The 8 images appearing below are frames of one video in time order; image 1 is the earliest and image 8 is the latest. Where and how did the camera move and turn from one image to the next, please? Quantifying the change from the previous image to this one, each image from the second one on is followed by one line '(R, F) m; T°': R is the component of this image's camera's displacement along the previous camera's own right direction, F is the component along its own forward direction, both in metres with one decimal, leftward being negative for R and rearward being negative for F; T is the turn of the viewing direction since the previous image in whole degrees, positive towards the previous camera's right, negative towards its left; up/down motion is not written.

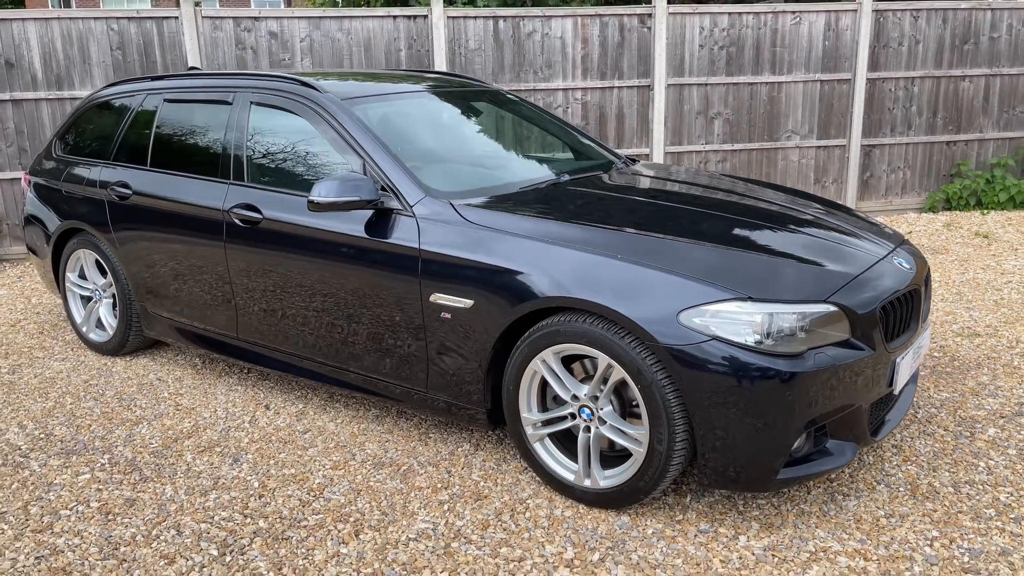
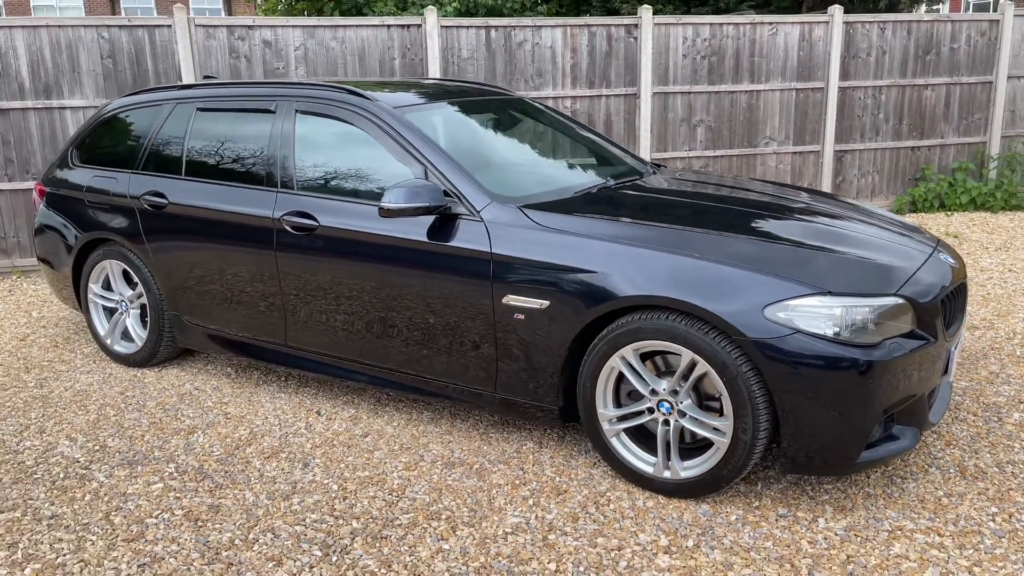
(-0.5, -0.1) m; +4°
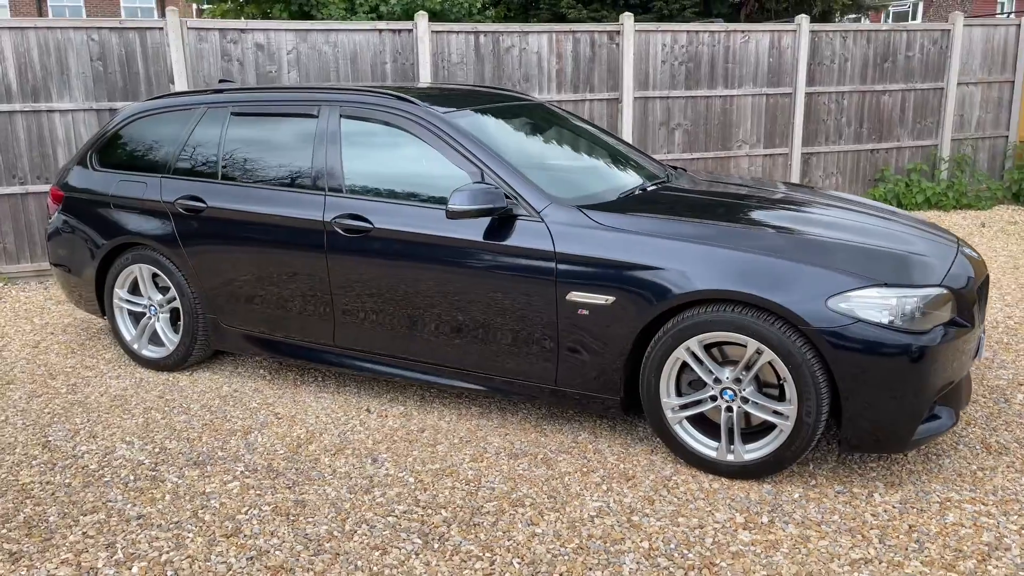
(-0.5, -0.1) m; +4°
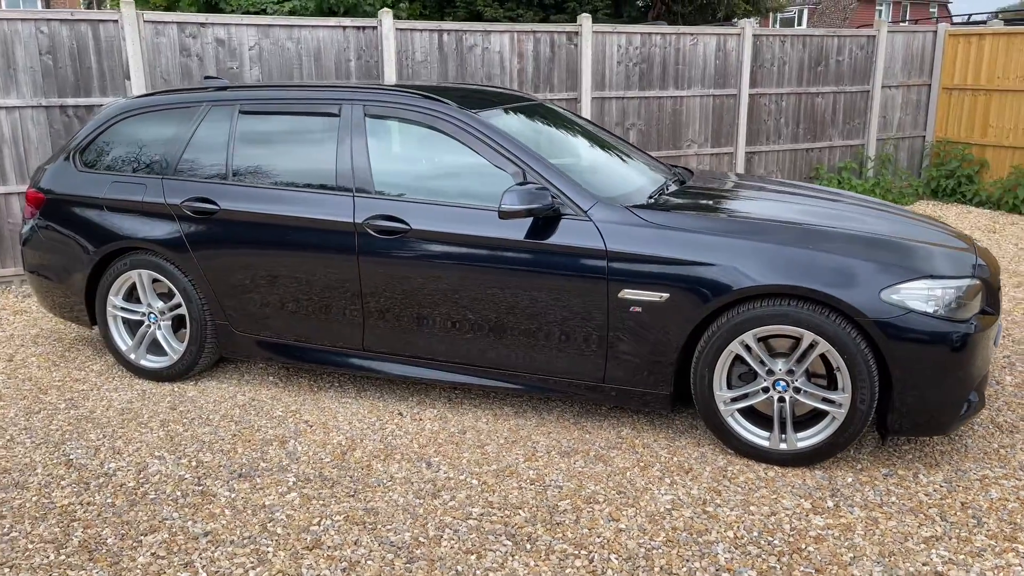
(-0.6, 0.0) m; +7°
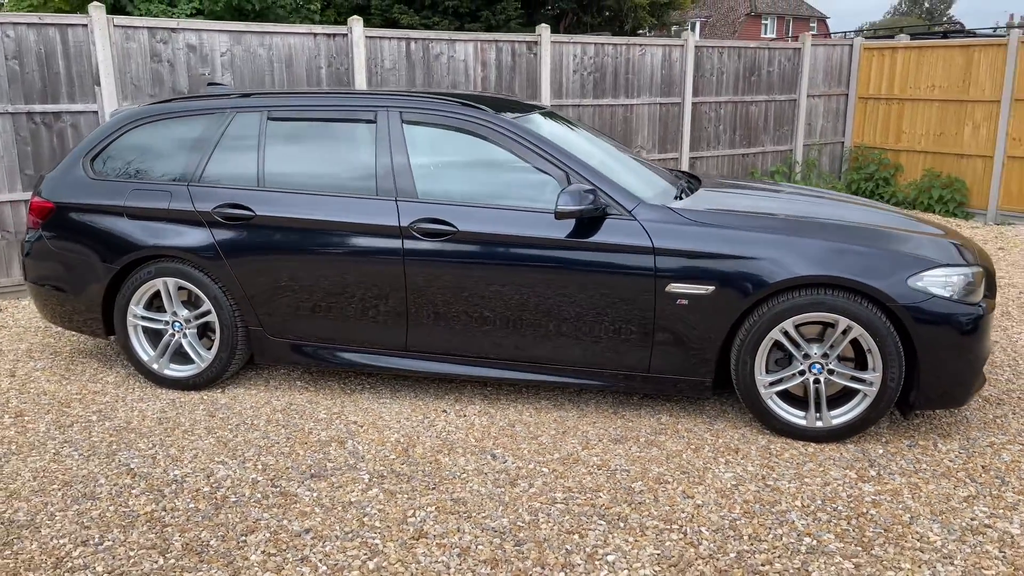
(-0.7, -0.1) m; +7°
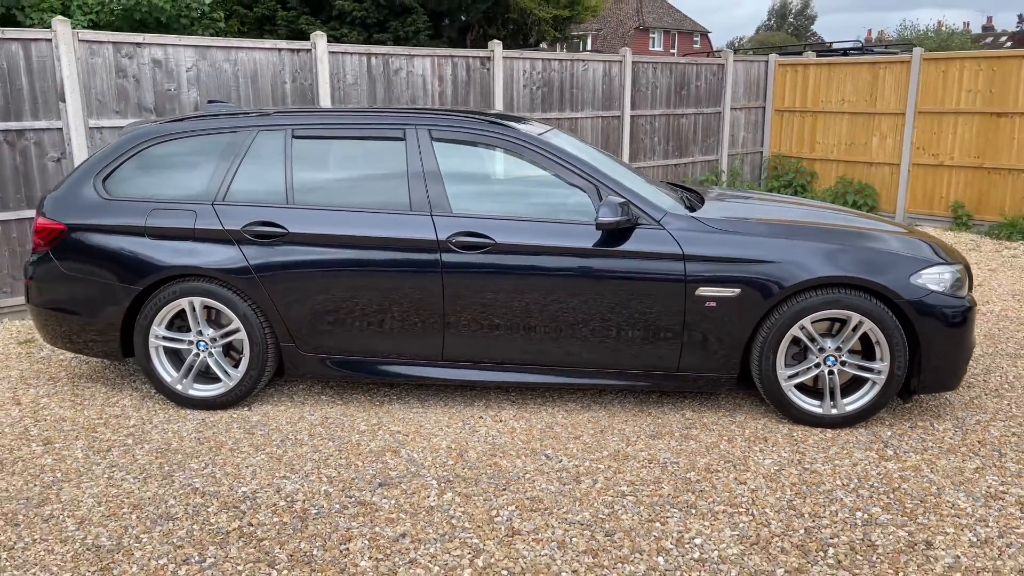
(-0.7, -0.1) m; +7°
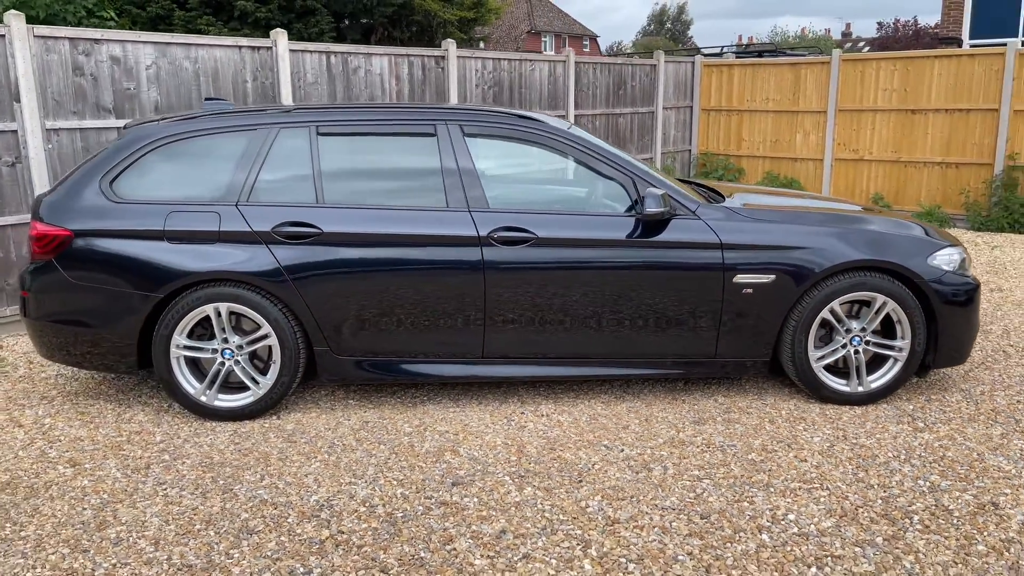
(-0.7, +0.1) m; +7°
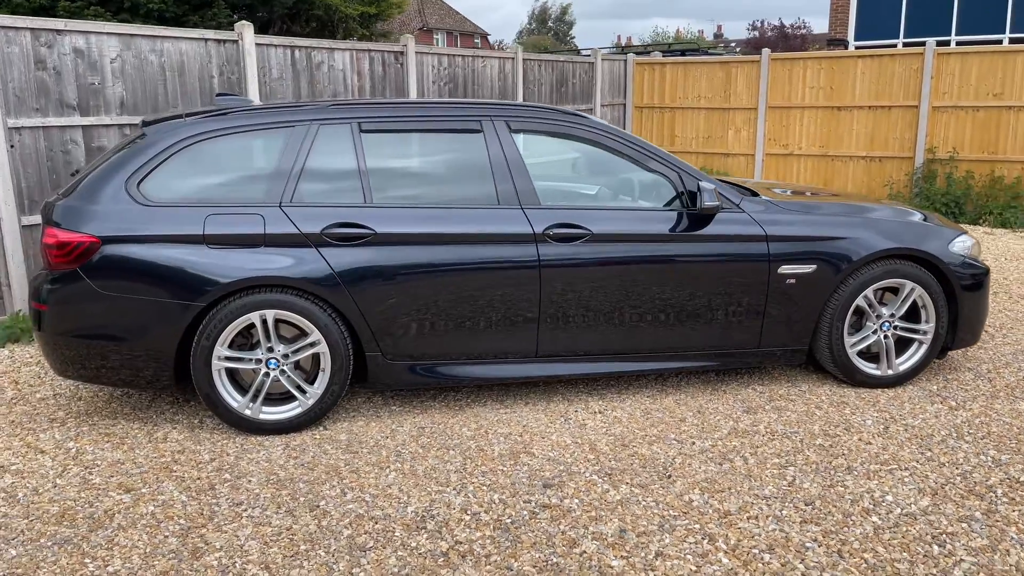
(-0.8, +0.1) m; +8°
